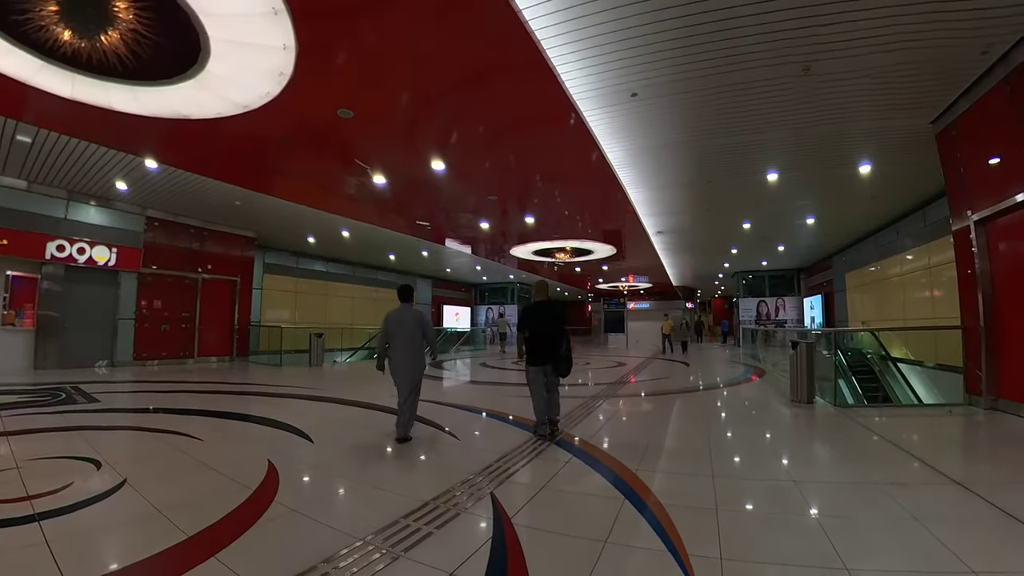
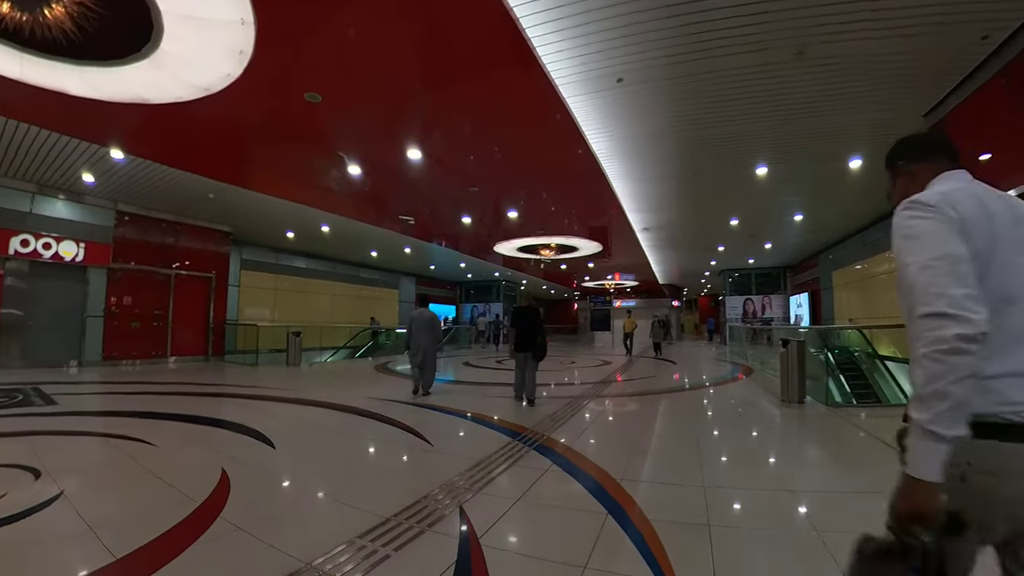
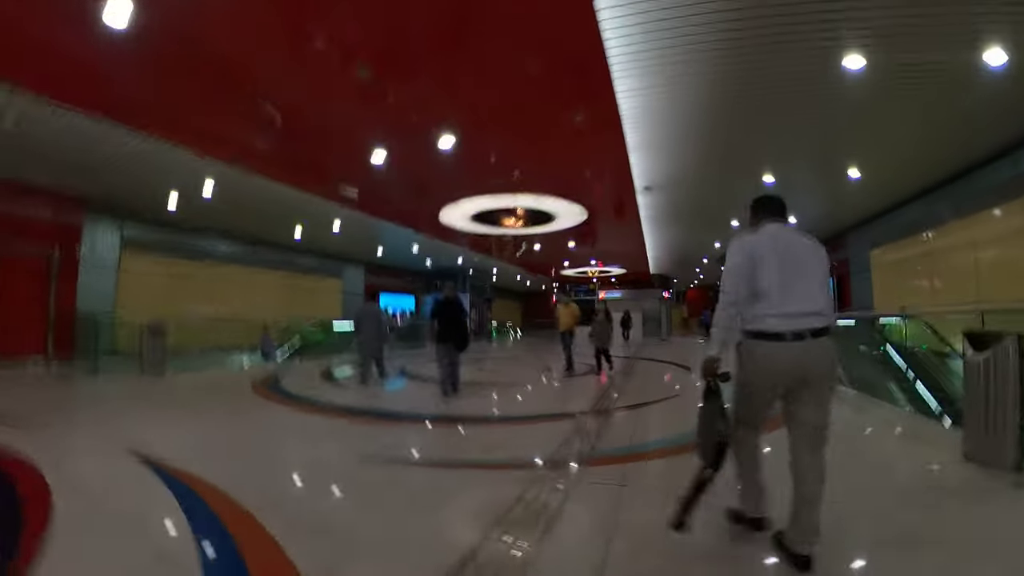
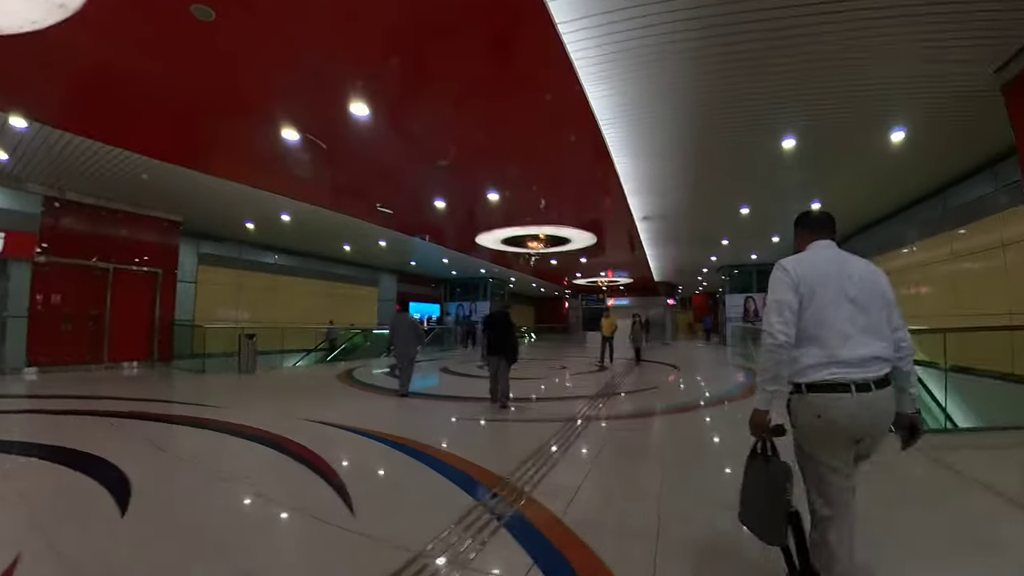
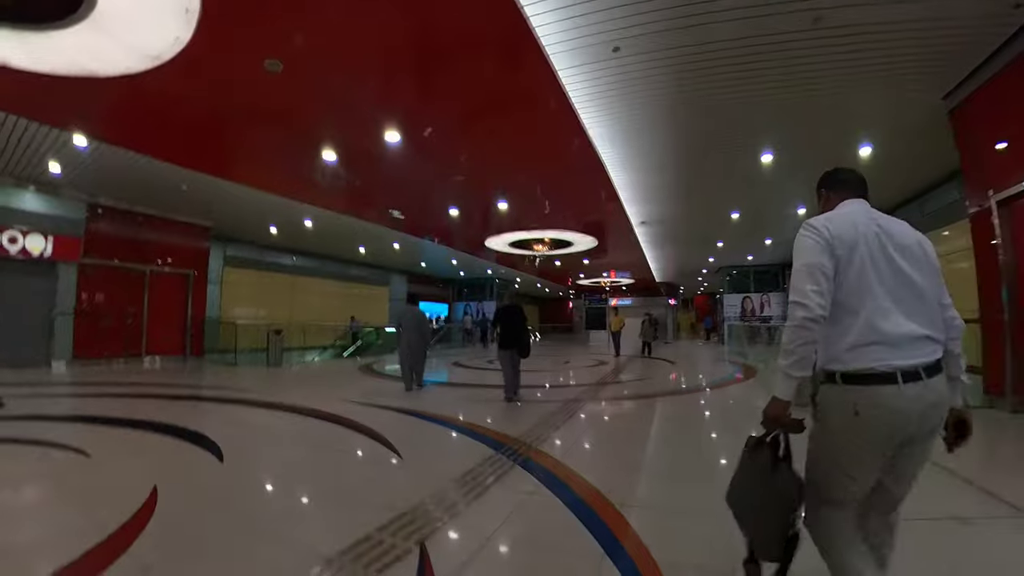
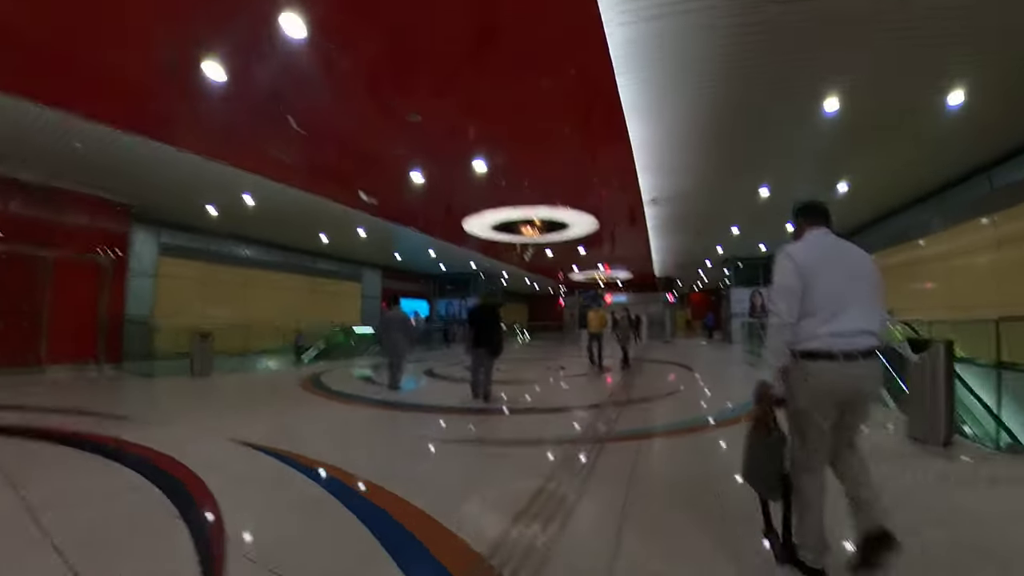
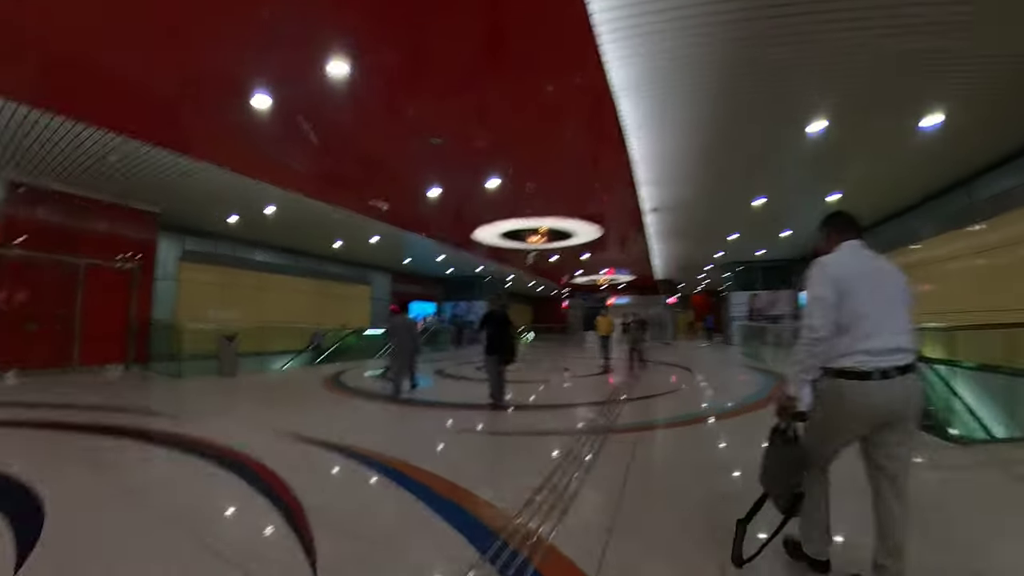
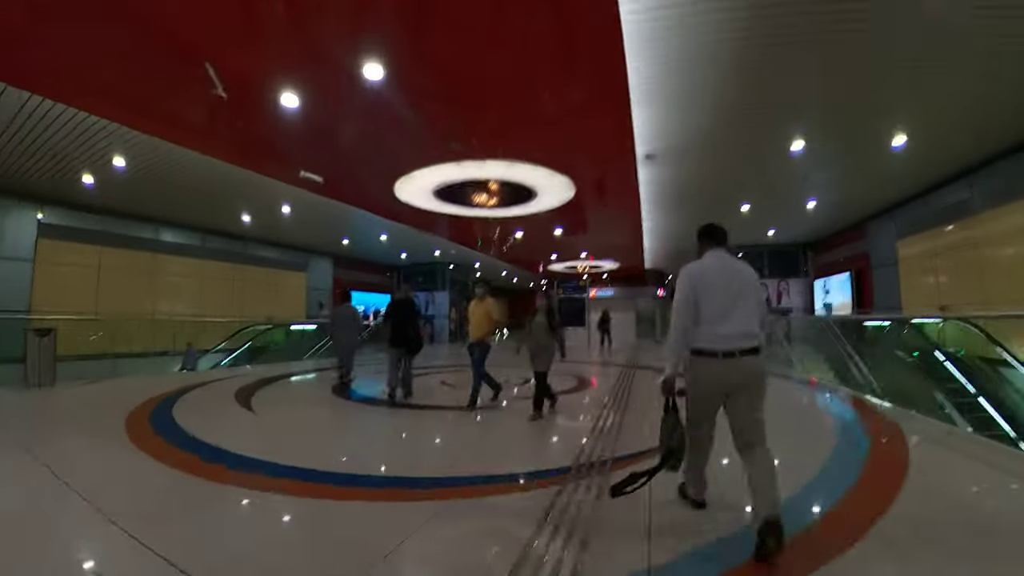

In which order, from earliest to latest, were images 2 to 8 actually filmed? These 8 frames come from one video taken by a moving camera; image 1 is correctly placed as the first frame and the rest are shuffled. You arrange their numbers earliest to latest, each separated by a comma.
2, 5, 4, 7, 6, 3, 8
